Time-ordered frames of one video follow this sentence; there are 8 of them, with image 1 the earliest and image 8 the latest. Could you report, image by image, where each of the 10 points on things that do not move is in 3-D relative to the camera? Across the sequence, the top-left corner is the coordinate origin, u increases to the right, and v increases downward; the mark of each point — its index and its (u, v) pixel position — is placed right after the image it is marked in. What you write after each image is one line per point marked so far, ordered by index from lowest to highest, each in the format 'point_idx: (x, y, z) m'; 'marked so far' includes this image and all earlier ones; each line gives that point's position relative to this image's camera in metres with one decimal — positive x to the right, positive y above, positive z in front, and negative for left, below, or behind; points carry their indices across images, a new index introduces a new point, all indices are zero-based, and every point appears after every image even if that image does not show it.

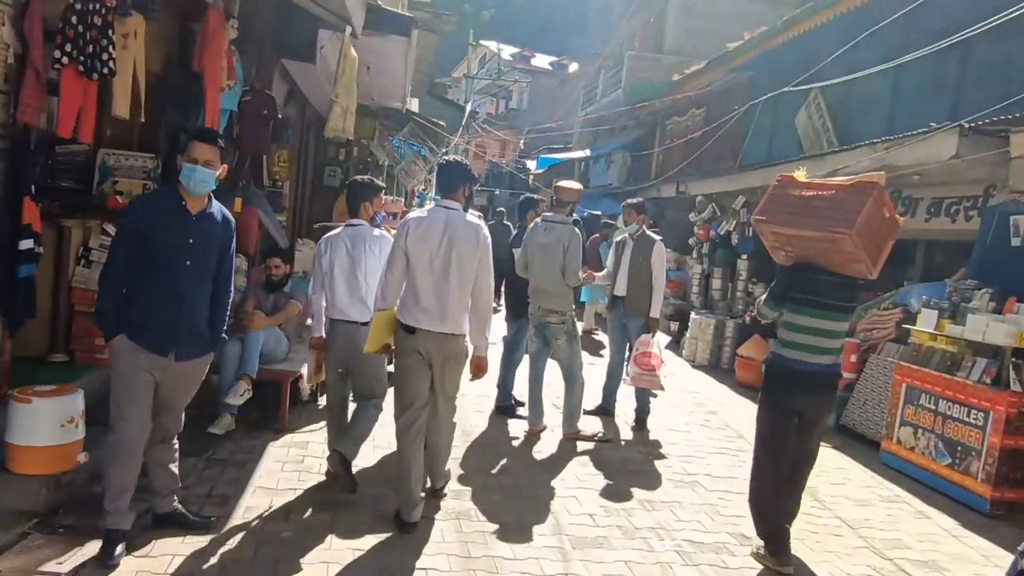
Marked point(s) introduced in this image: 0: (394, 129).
0: (-2.5, +3.3, +12.8) m
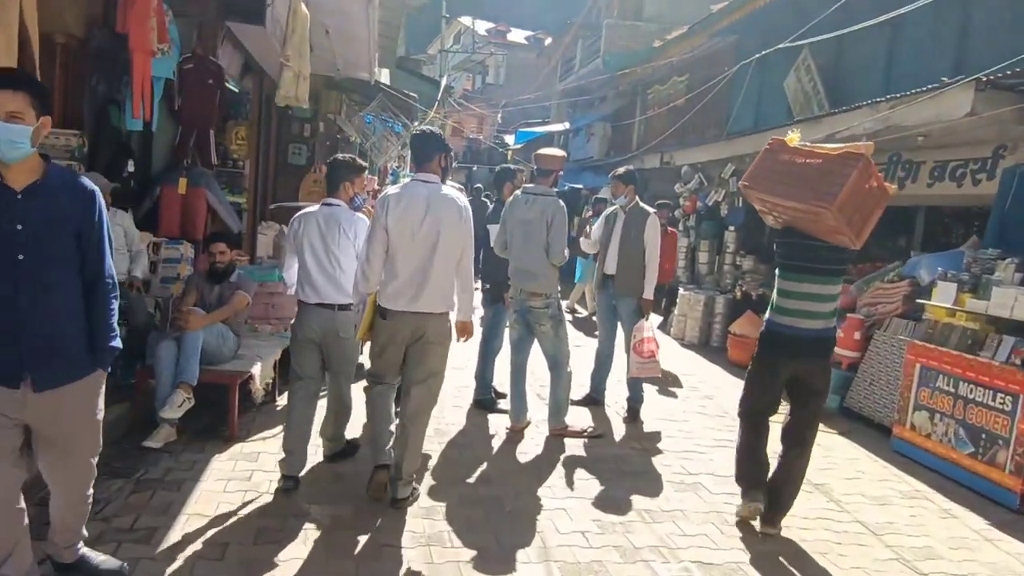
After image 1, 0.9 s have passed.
0: (-2.9, +3.6, +12.1) m
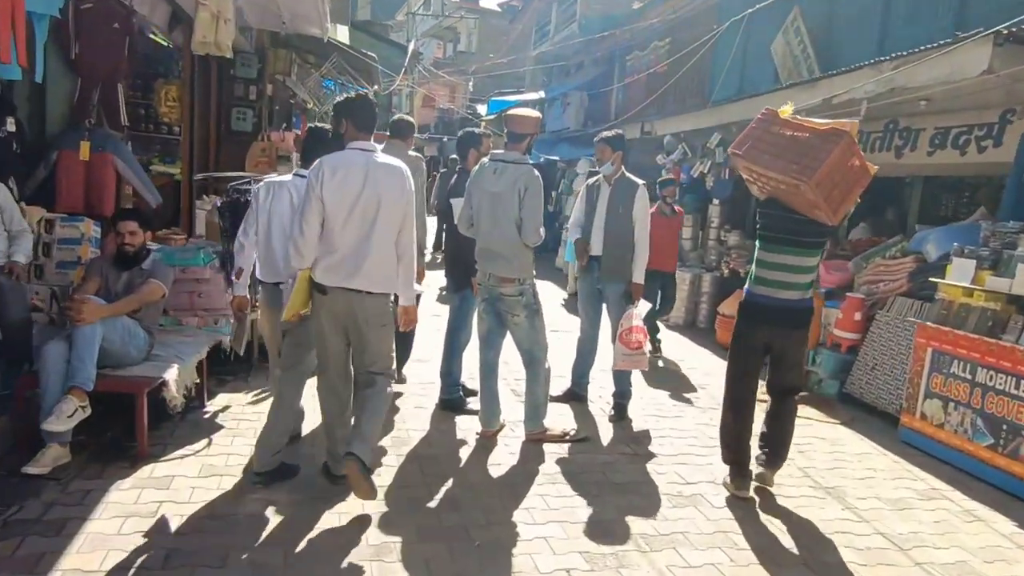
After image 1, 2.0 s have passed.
0: (-3.4, +3.9, +11.0) m
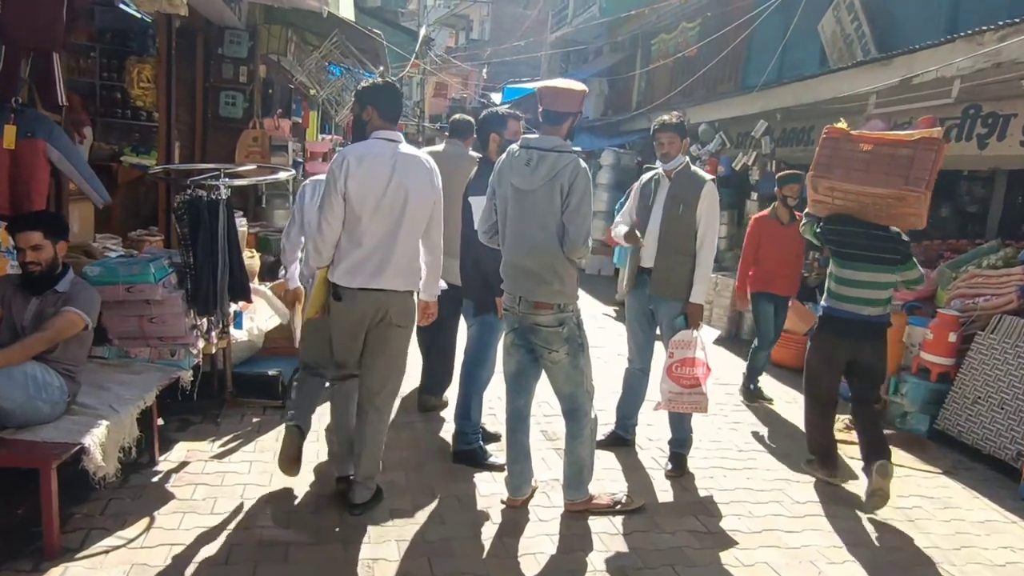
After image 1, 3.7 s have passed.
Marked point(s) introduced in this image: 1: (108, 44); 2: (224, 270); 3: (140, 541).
0: (-3.1, +3.9, +9.9) m
1: (-4.8, +2.8, +7.4) m
2: (-1.9, +0.1, +4.1) m
3: (-1.8, -1.2, +2.9) m
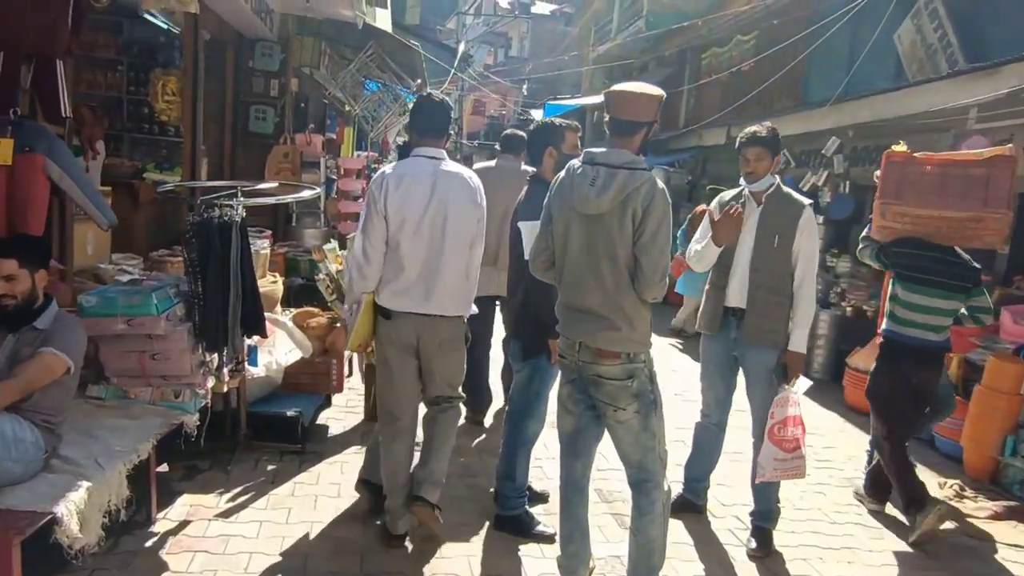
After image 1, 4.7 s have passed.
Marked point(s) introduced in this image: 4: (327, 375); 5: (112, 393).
0: (-2.4, +3.5, +9.6) m
1: (-4.2, +2.6, +7.2) m
2: (-1.6, -0.1, +3.6) m
3: (-1.5, -1.3, +2.4) m
4: (-1.4, -0.6, +4.7) m
5: (-2.2, -0.6, +3.5) m
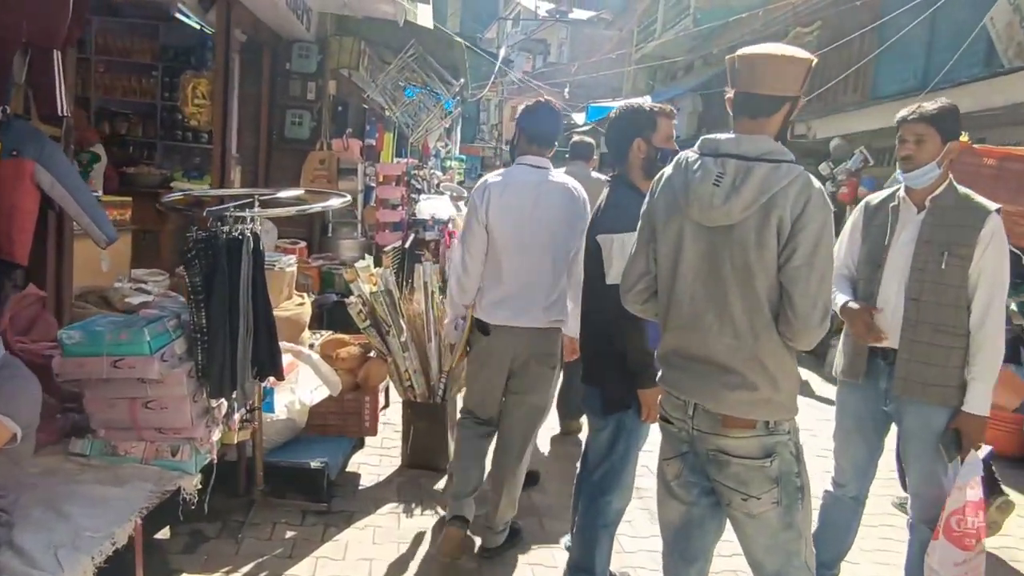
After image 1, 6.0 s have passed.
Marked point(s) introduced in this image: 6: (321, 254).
0: (-1.7, +3.3, +9.0) m
1: (-3.7, +2.4, +6.6) m
2: (-1.2, -0.2, +2.9) m
3: (-1.3, -1.5, +1.7) m
4: (-1.0, -0.8, +4.0) m
5: (-1.9, -0.7, +2.9) m
6: (-2.2, +0.4, +7.2) m
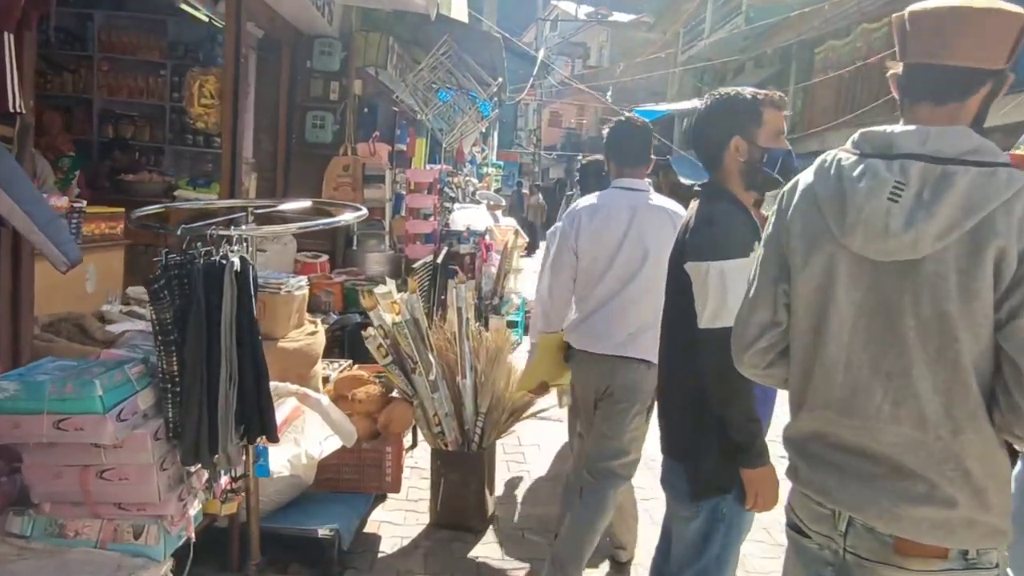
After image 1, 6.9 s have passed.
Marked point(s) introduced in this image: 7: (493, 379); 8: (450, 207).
0: (-1.2, +3.1, +8.4) m
1: (-3.2, +2.2, +6.2) m
2: (-1.0, -0.3, +2.3) m
3: (-1.1, -1.6, +1.1) m
4: (-0.7, -0.9, +3.4) m
5: (-1.7, -0.9, +2.3) m
6: (-1.8, +0.2, +6.6) m
7: (-0.1, -0.5, +3.6) m
8: (-0.9, +1.2, +9.4) m
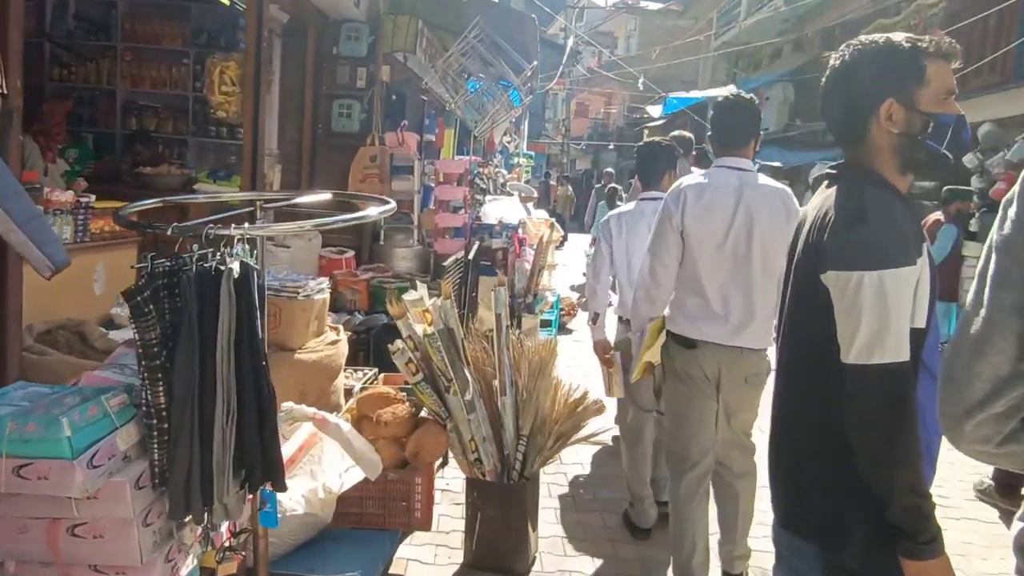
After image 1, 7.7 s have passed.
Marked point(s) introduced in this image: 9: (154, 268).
0: (-0.7, +3.1, +8.0) m
1: (-2.9, +2.2, +5.8) m
2: (-0.9, -0.4, +1.9) m
3: (-1.0, -1.6, +0.7) m
4: (-0.5, -1.0, +2.9) m
5: (-1.5, -0.9, +1.9) m
6: (-1.4, +0.2, +6.2) m
7: (+0.1, -0.5, +3.1) m
8: (-0.5, +1.3, +9.0) m
9: (-1.1, +0.1, +1.8) m
